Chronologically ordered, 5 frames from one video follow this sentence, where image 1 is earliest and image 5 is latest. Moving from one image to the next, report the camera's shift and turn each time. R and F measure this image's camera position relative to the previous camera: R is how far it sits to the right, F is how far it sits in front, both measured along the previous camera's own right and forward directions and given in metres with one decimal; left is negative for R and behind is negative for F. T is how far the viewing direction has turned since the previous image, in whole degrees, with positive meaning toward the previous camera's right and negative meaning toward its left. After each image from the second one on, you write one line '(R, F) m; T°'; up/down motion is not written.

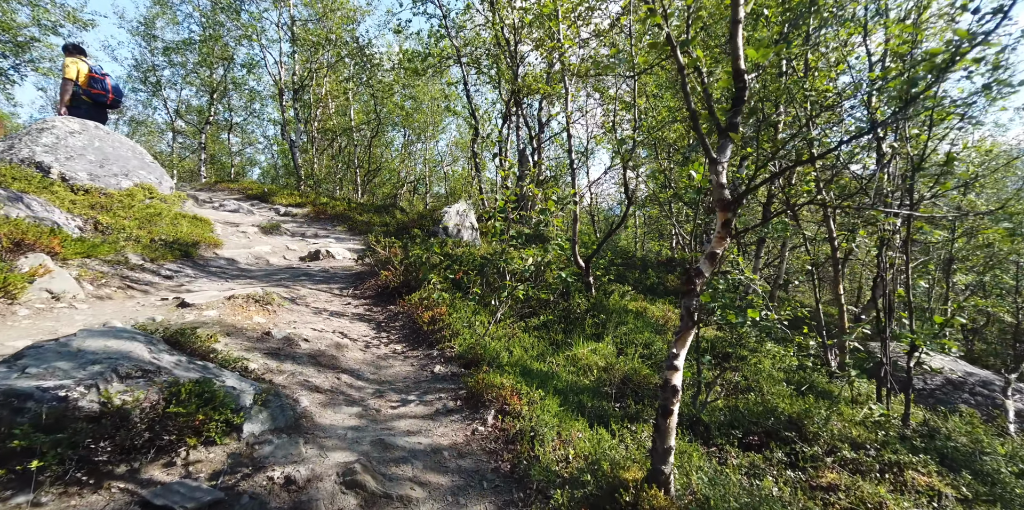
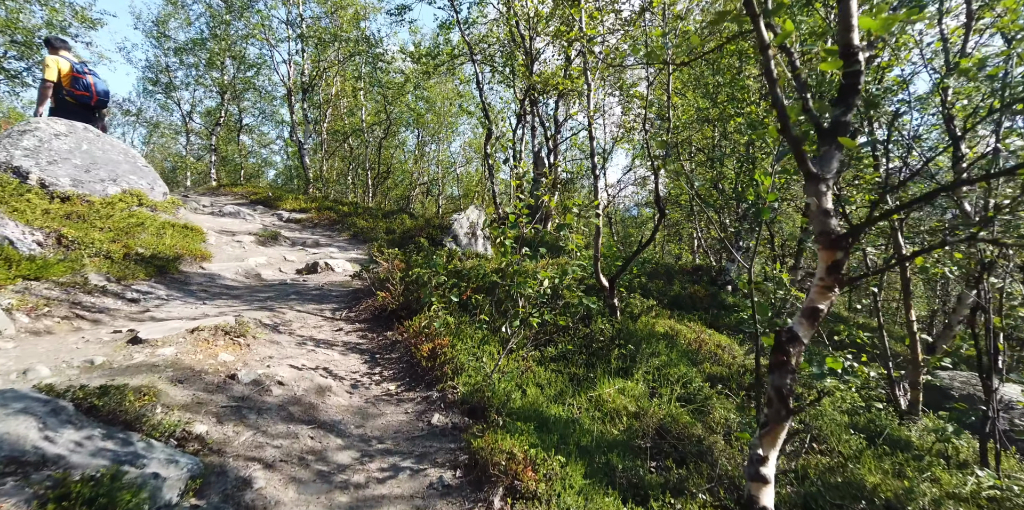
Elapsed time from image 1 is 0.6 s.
(0.0, +0.9) m; -2°
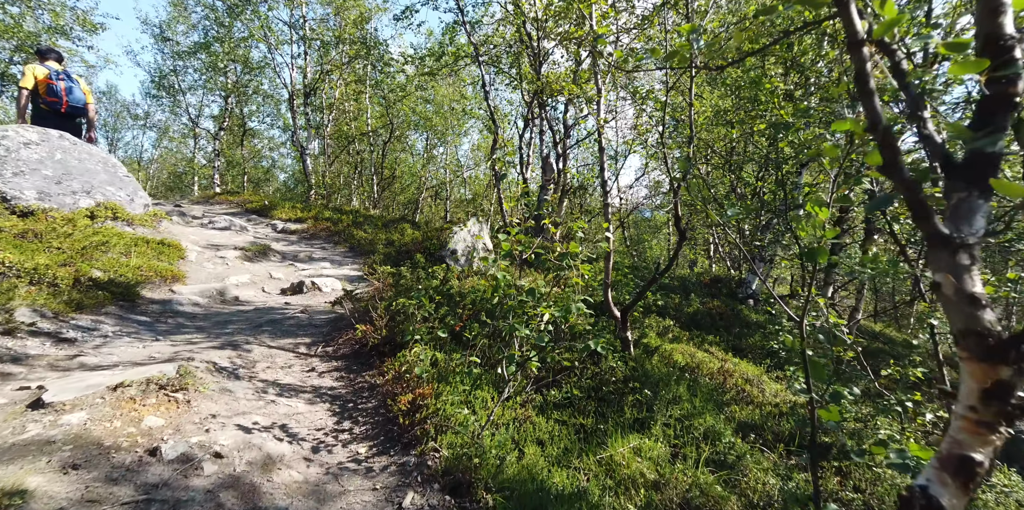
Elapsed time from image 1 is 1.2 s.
(+0.1, +0.9) m; -1°
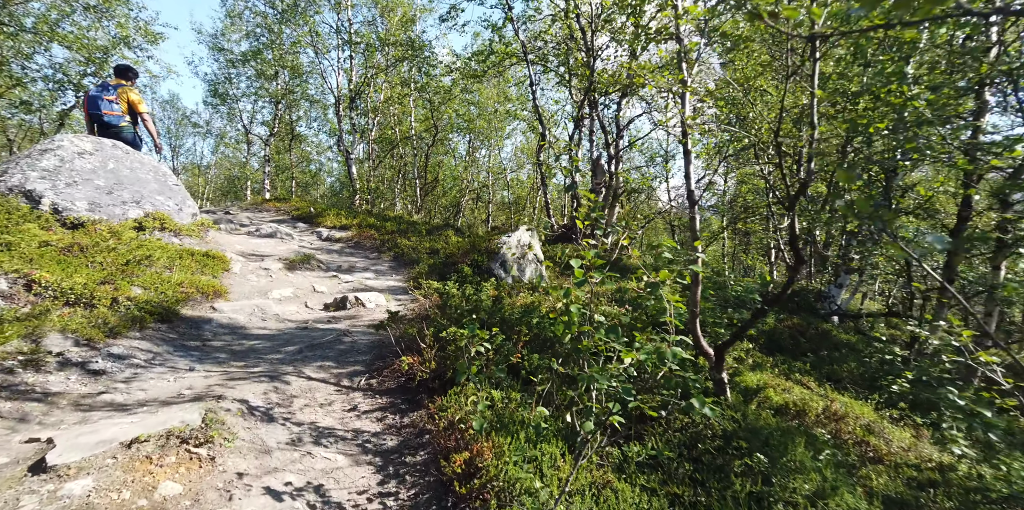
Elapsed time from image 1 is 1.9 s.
(-0.2, +0.7) m; -5°
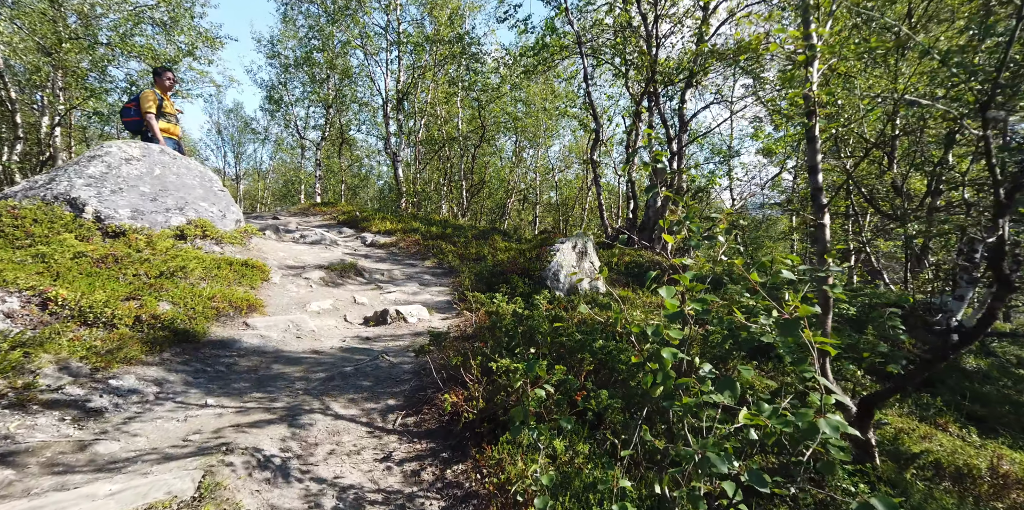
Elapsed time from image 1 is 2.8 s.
(-0.1, +0.9) m; -5°
